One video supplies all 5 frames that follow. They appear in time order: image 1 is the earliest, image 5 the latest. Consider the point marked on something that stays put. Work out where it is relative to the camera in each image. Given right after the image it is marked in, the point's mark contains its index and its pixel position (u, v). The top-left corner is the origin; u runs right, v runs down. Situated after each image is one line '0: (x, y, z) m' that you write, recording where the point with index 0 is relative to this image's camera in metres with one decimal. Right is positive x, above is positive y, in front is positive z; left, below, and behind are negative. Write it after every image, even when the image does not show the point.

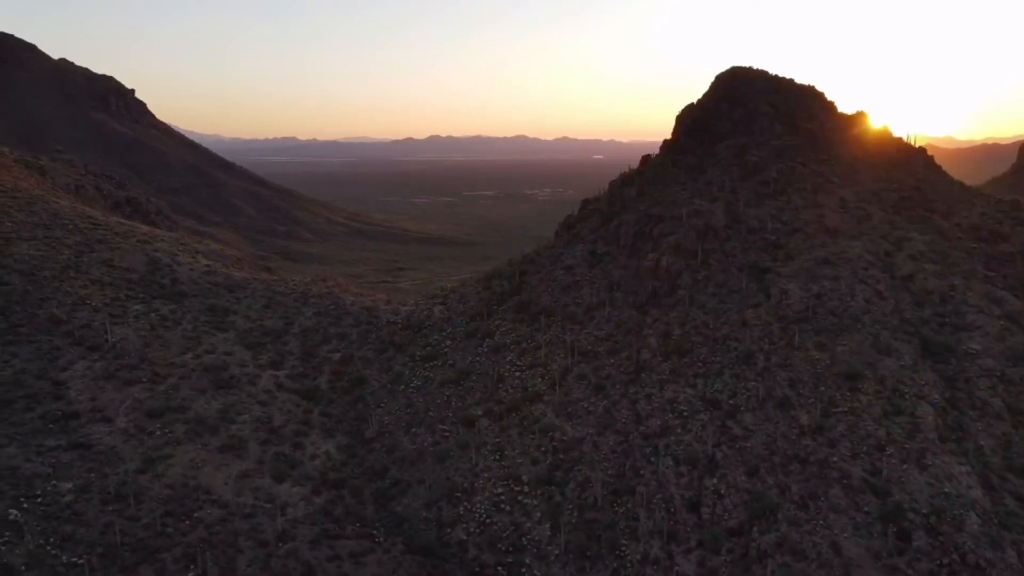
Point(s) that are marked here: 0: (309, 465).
0: (-5.6, -4.9, +17.6) m
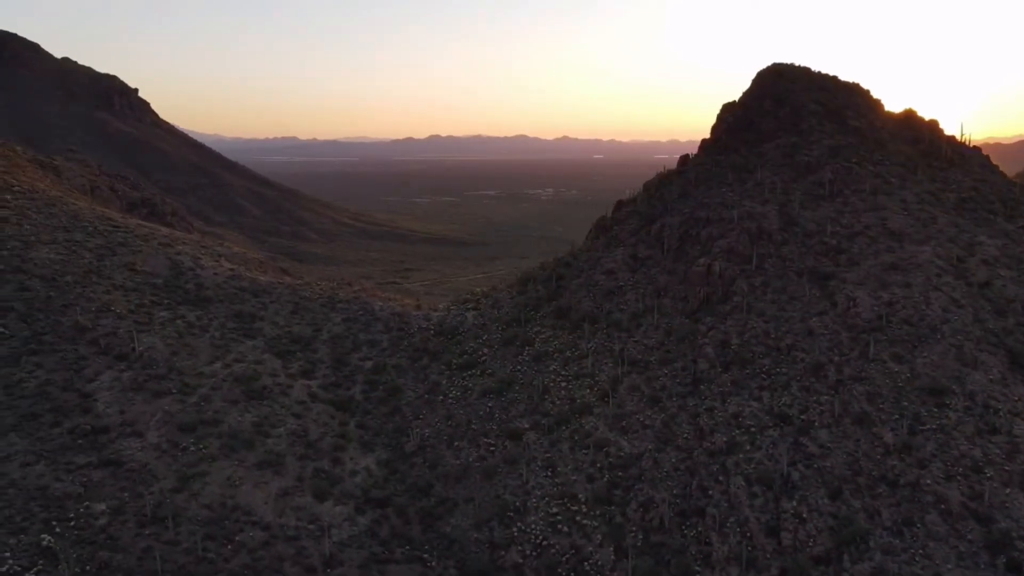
0: (-4.2, -5.1, +16.7) m
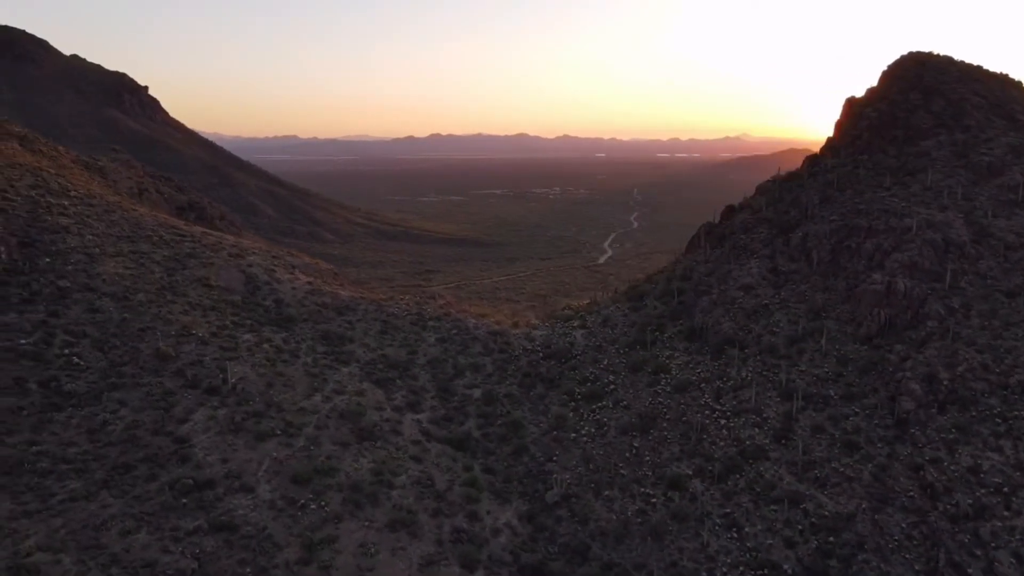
0: (-0.4, -5.6, +14.1) m
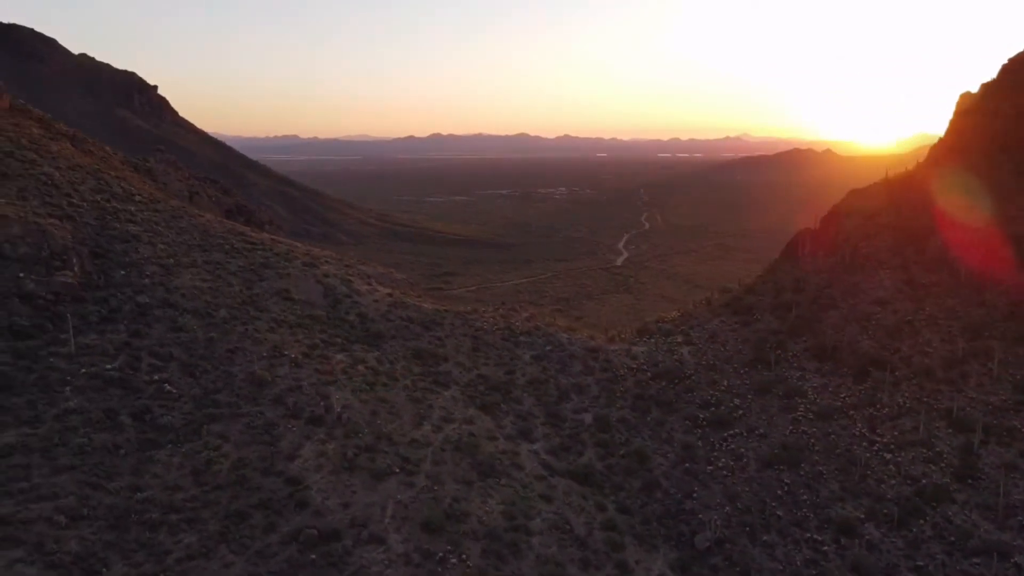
0: (+2.8, -6.1, +12.3) m
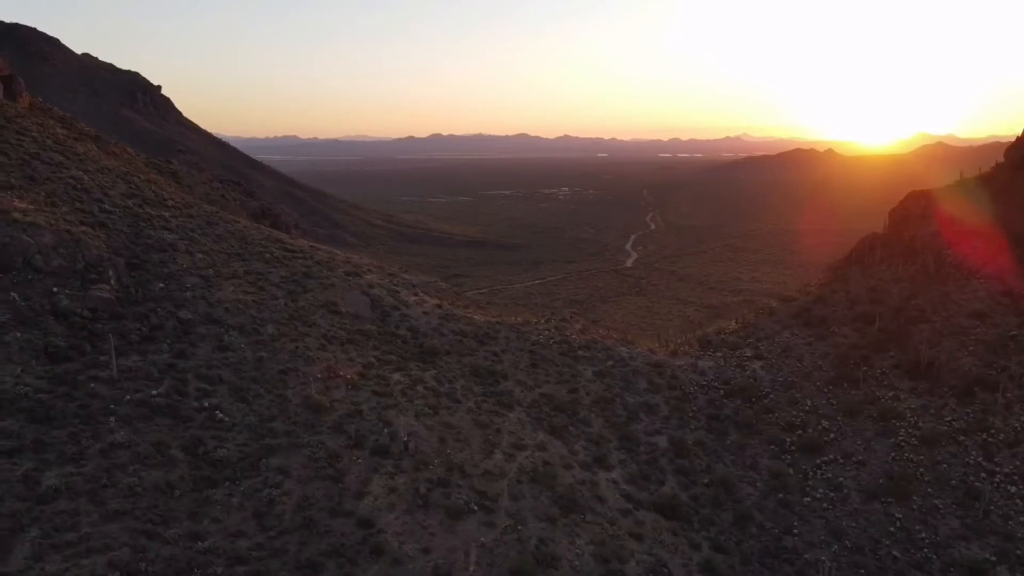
0: (+4.6, -6.4, +10.9) m
